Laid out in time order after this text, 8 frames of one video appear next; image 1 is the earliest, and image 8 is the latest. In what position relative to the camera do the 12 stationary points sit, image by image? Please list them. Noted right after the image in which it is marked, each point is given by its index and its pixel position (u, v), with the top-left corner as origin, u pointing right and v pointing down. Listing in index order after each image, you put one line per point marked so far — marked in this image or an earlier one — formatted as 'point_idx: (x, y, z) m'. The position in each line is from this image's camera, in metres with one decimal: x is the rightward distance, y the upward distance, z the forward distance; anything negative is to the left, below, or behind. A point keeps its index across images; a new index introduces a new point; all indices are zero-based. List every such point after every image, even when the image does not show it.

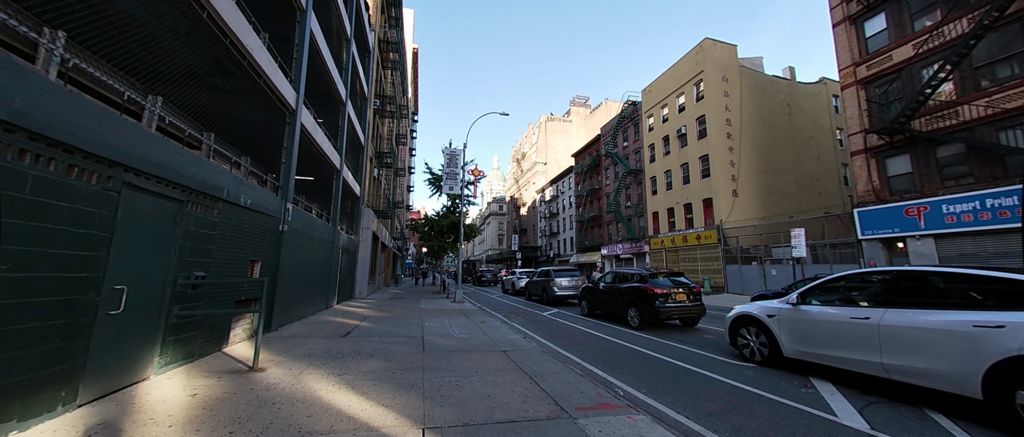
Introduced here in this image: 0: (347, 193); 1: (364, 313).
0: (-7.7, +1.2, +16.6) m
1: (-4.9, -3.2, +11.8) m
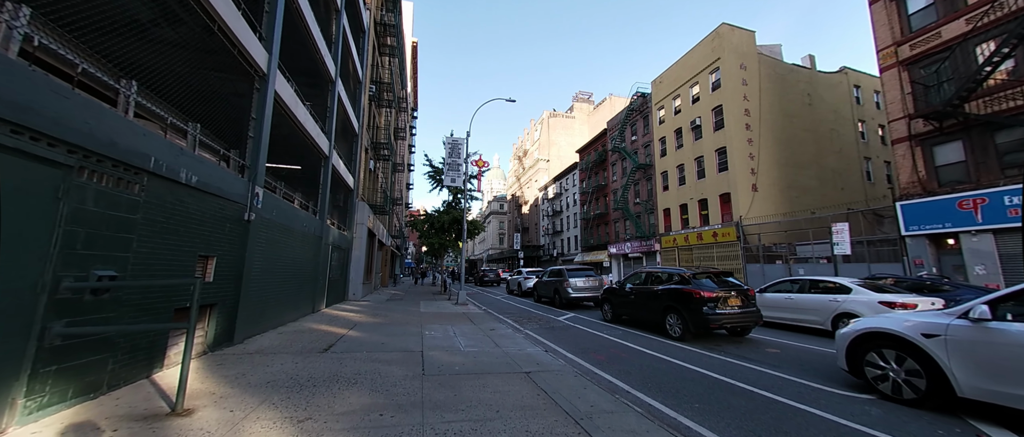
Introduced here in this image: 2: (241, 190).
0: (-7.4, +1.5, +15.0) m
1: (-4.6, -2.9, +10.3) m
2: (-5.0, +0.6, +6.6) m
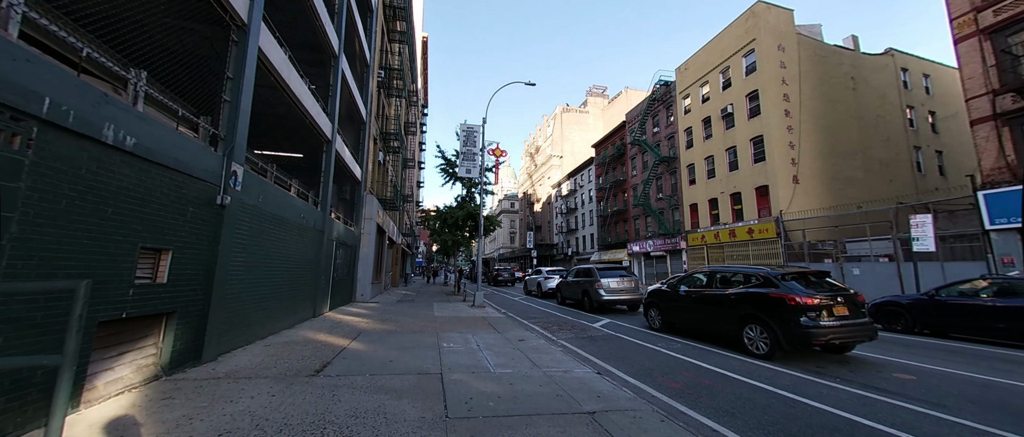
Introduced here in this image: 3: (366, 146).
0: (-6.5, +1.7, +13.7) m
1: (-3.8, -2.7, +8.9) m
2: (-4.4, +0.8, +5.1) m
3: (-6.6, +3.3, +16.0) m
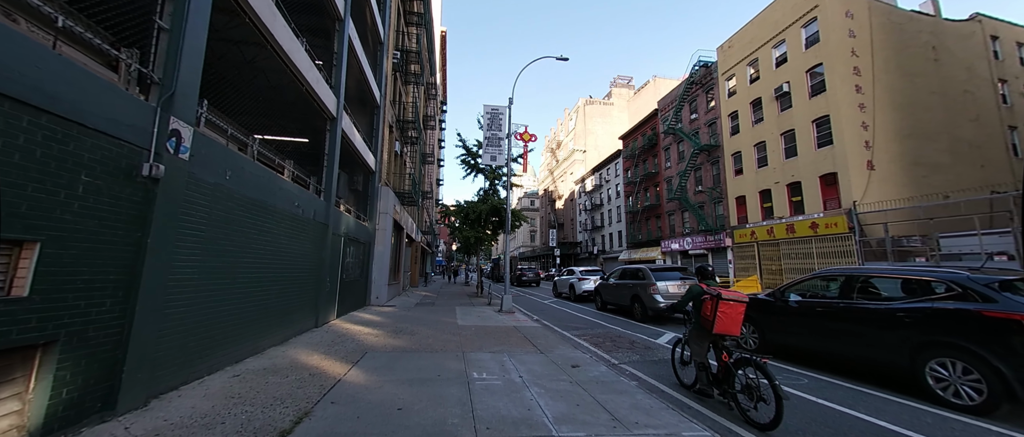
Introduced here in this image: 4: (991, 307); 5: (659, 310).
0: (-5.4, +2.0, +12.0) m
1: (-2.9, -2.4, +7.1) m
2: (-3.7, +1.0, +3.4) m
3: (-5.3, +3.5, +14.4) m
4: (+5.3, -0.9, +3.9) m
5: (+4.0, -2.5, +9.7) m
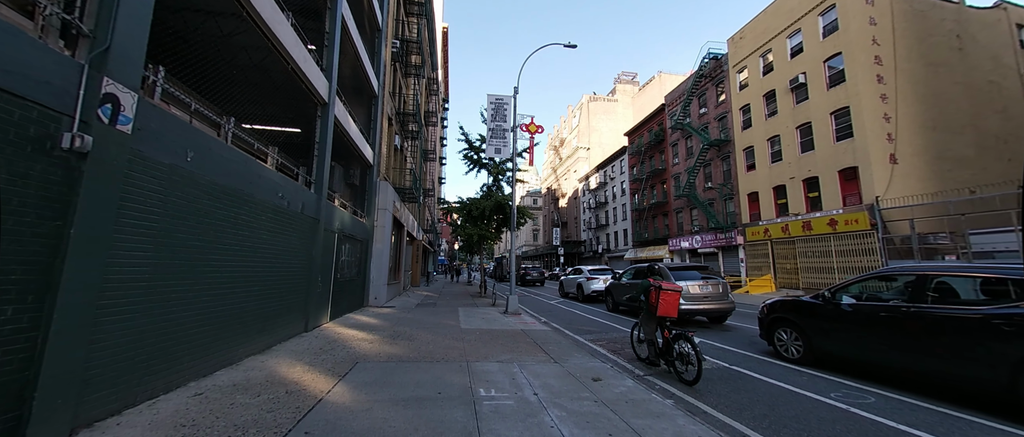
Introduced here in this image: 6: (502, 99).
0: (-5.2, +2.1, +11.3) m
1: (-2.7, -2.3, +6.4) m
2: (-3.6, +1.1, +2.7) m
3: (-5.1, +3.7, +13.7) m
4: (+5.4, -0.8, +3.1) m
5: (+4.2, -2.4, +8.9) m
6: (-0.4, +4.6, +13.5) m
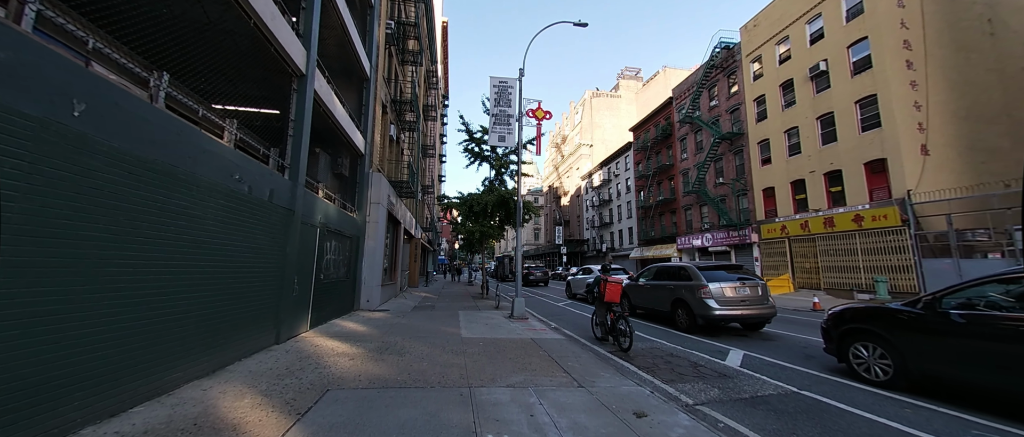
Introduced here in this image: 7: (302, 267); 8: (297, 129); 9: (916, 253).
0: (-5.0, +2.3, +10.1) m
1: (-2.6, -2.1, +5.2) m
2: (-3.4, +1.3, +1.5) m
3: (-4.9, +3.8, +12.5) m
4: (+5.6, -0.6, +1.9) m
5: (+4.4, -2.2, +7.7) m
6: (-0.2, +4.8, +12.3) m
7: (-4.3, -1.0, +7.1) m
8: (-4.1, +1.7, +6.8) m
9: (+17.7, -1.5, +15.5) m
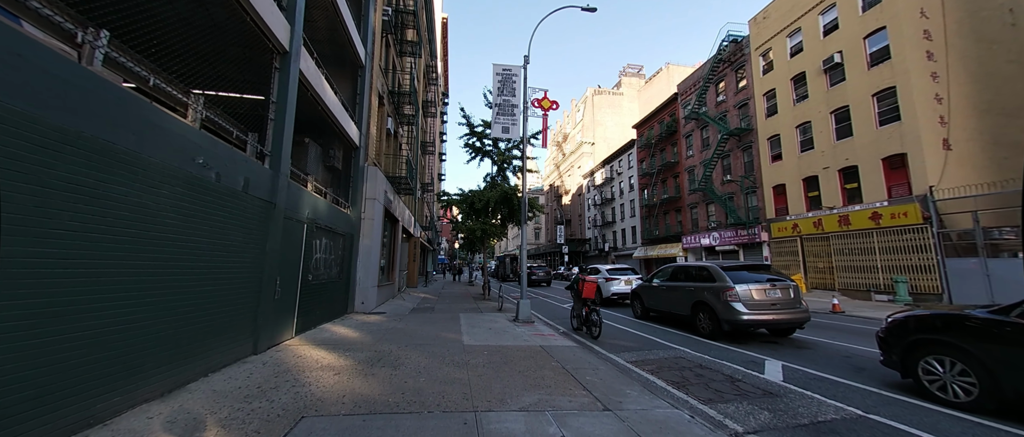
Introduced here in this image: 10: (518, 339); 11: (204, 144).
0: (-4.8, +2.4, +9.4) m
1: (-2.4, -2.0, +4.5) m
2: (-3.2, +1.4, +0.8) m
3: (-4.8, +4.0, +11.8) m
4: (+5.8, -0.5, +1.2) m
5: (+4.5, -2.1, +7.0) m
6: (-0.1, +4.9, +11.6) m
7: (-4.1, -0.9, +6.4) m
8: (-4.0, +1.8, +6.1) m
9: (+17.8, -1.4, +14.7) m
10: (+0.1, -2.6, +7.4) m
11: (-3.8, +0.9, +4.4) m
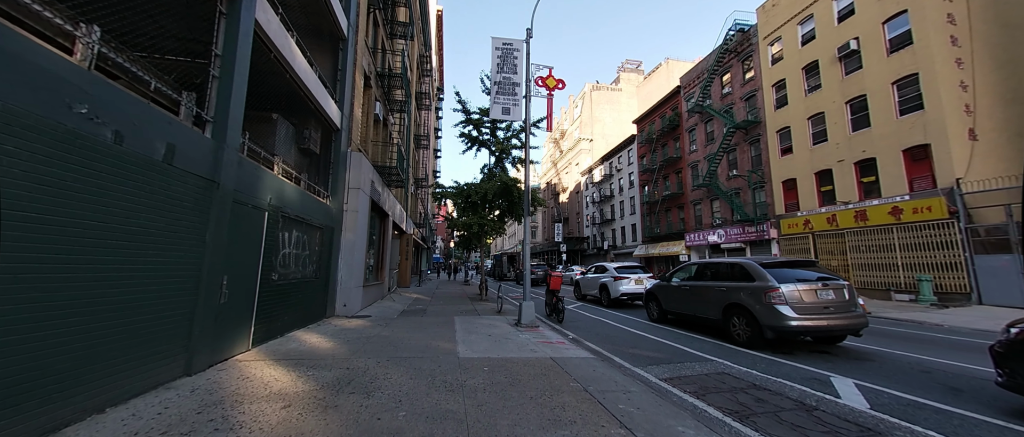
0: (-4.8, +2.6, +8.2) m
1: (-2.3, -1.8, +3.3) m
2: (-3.1, +1.6, -0.4) m
3: (-4.8, +4.2, +10.5) m
4: (+5.9, -0.3, +0.1) m
5: (+4.6, -1.9, +5.9) m
6: (0.0, +5.1, +10.4) m
7: (-4.0, -0.7, +5.2) m
8: (-3.9, +2.0, +4.9) m
9: (+17.8, -1.2, +13.8) m
10: (+0.2, -2.3, +6.2) m
11: (-3.7, +1.1, +3.2) m
